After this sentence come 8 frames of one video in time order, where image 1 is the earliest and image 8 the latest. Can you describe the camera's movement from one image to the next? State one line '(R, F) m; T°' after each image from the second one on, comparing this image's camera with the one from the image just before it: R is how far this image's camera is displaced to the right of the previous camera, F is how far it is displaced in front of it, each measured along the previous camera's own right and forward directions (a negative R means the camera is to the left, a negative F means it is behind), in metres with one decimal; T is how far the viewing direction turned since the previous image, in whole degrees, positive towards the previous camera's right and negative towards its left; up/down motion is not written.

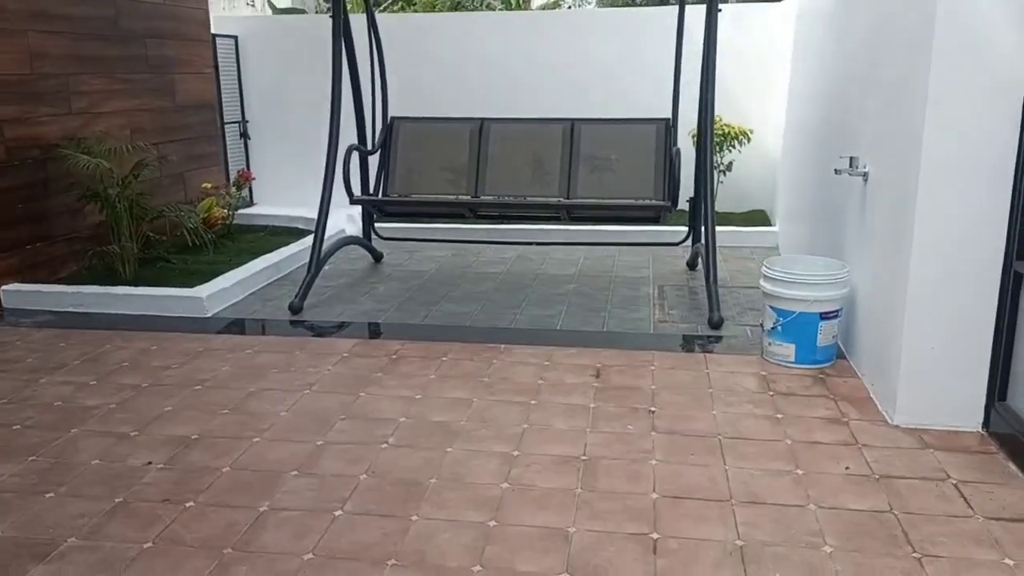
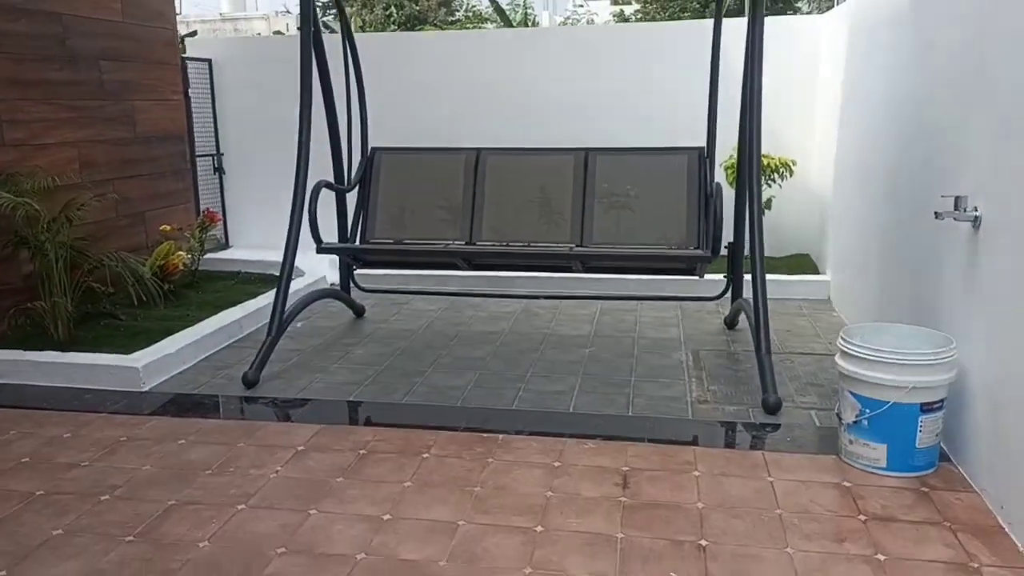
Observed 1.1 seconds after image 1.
(0.0, +0.7) m; -1°
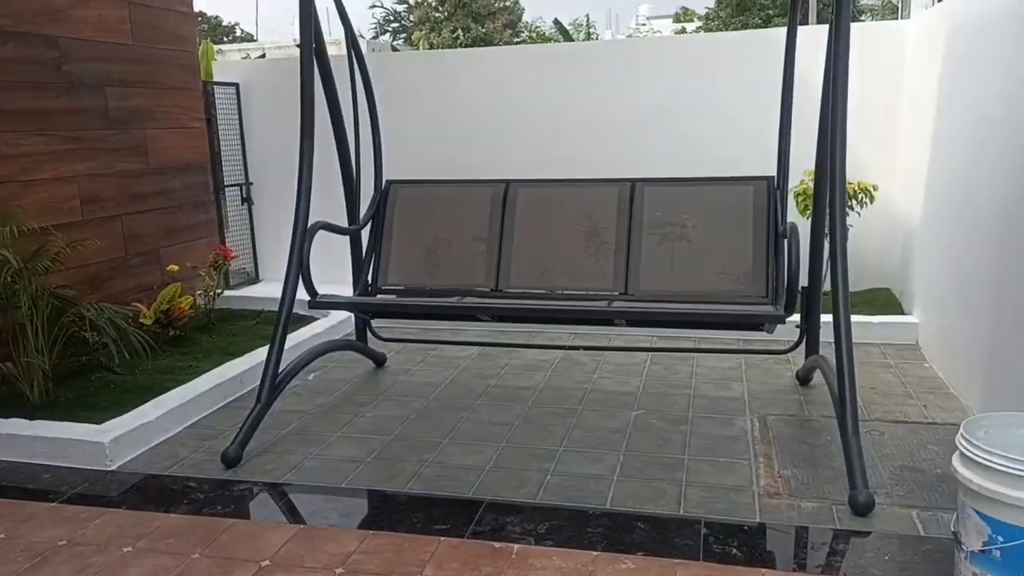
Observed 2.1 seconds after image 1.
(+0.1, +0.5) m; -4°
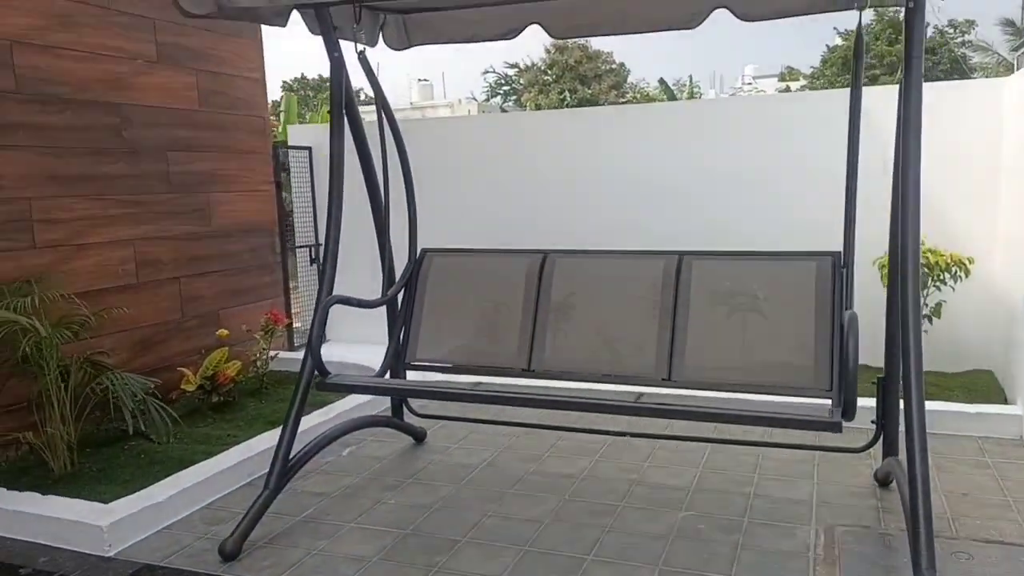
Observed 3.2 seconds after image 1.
(+0.2, +0.2) m; -7°
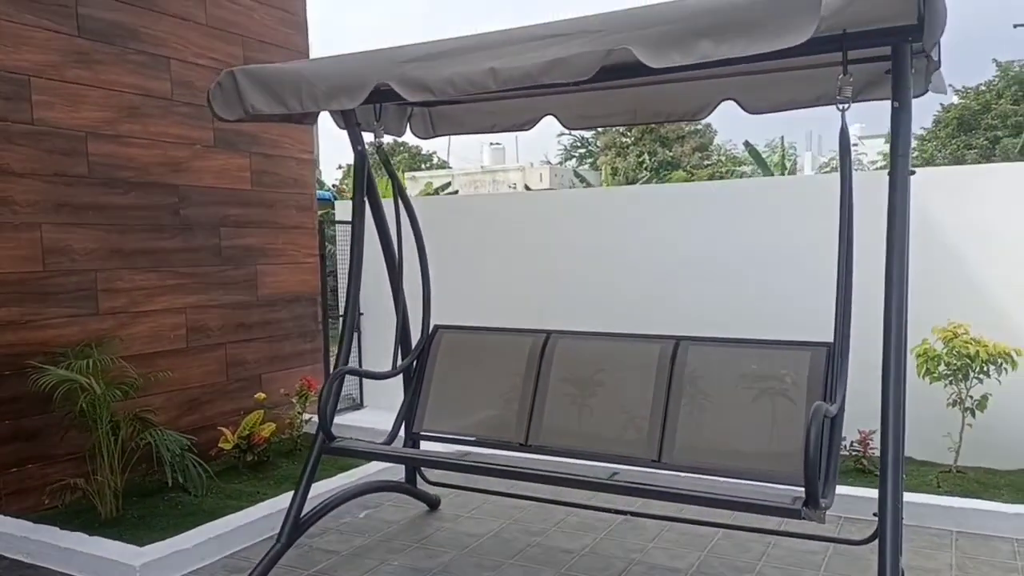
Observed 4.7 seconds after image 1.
(+0.2, -0.2) m; -5°
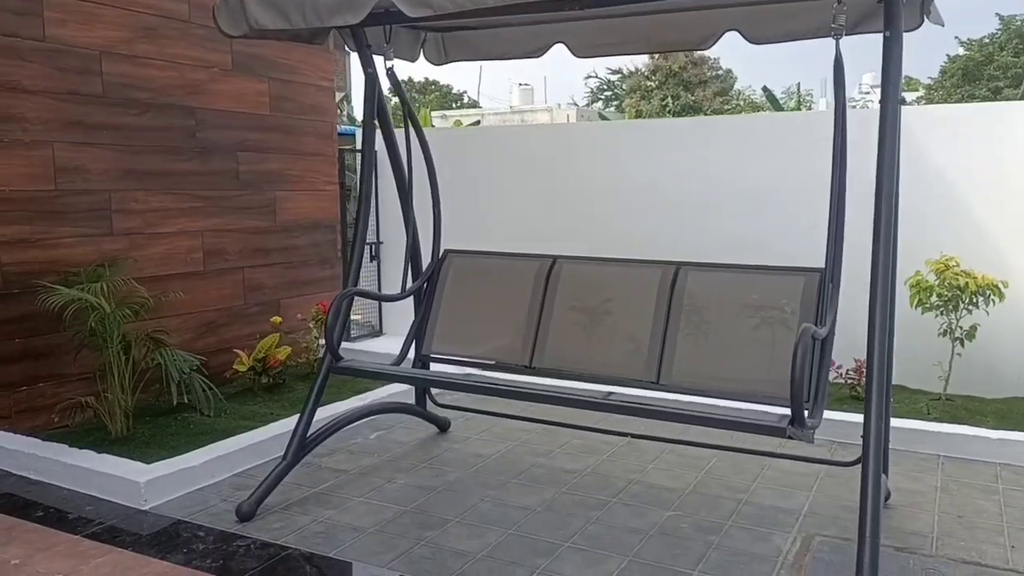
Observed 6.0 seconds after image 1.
(+0.1, 0.0) m; -2°
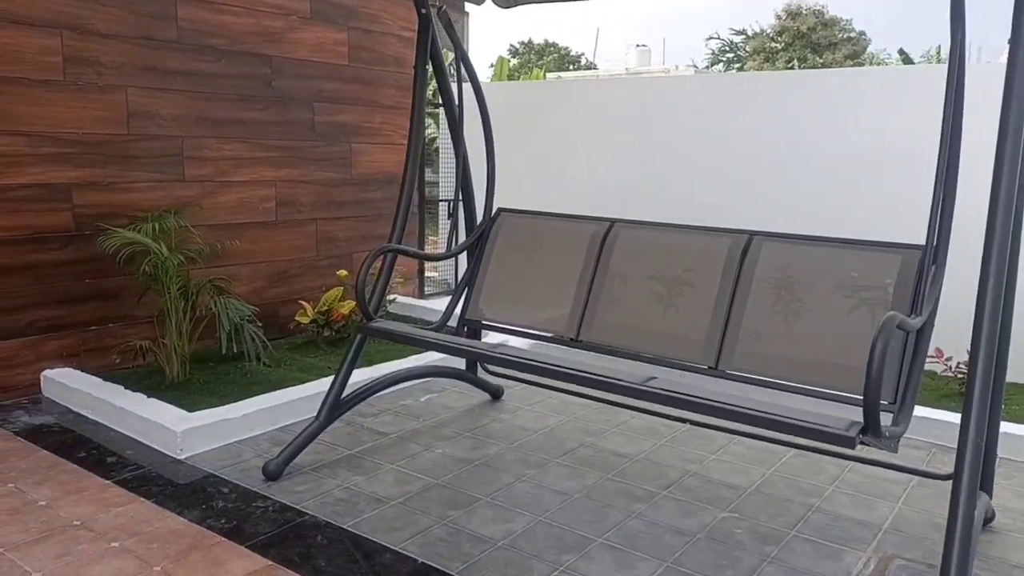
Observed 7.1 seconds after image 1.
(+0.2, +0.2) m; -7°
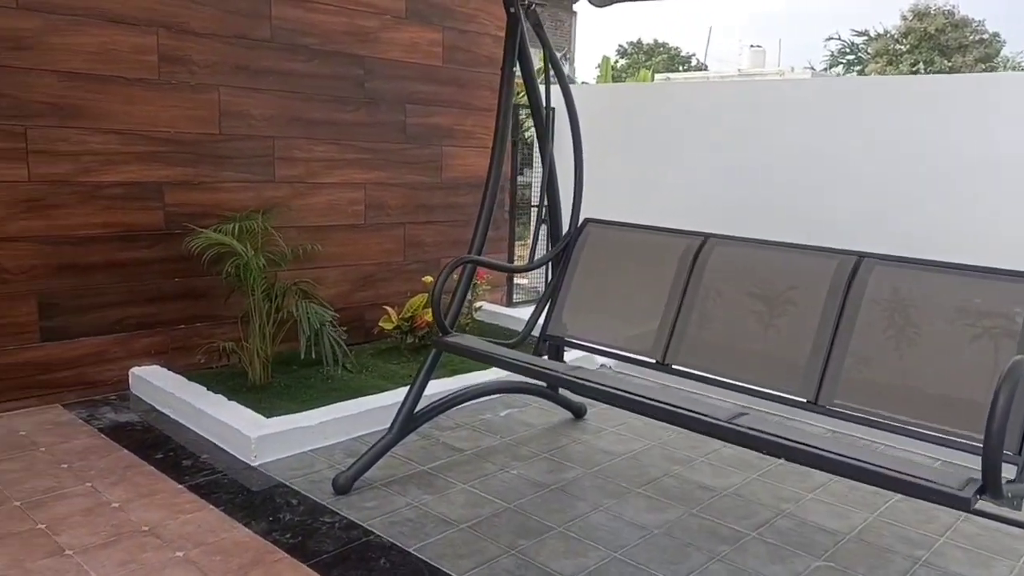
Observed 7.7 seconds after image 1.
(0.0, +0.1) m; -7°
